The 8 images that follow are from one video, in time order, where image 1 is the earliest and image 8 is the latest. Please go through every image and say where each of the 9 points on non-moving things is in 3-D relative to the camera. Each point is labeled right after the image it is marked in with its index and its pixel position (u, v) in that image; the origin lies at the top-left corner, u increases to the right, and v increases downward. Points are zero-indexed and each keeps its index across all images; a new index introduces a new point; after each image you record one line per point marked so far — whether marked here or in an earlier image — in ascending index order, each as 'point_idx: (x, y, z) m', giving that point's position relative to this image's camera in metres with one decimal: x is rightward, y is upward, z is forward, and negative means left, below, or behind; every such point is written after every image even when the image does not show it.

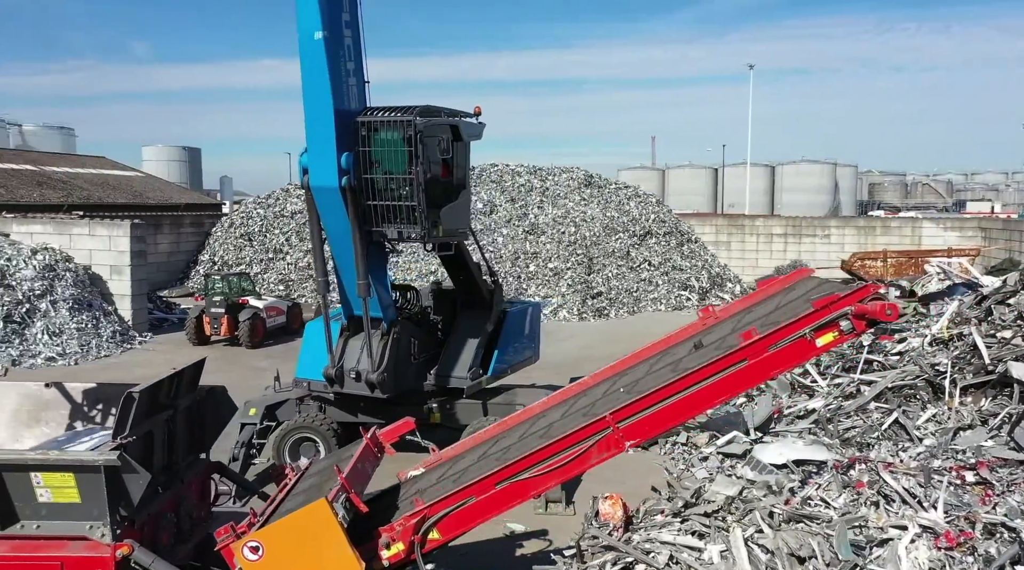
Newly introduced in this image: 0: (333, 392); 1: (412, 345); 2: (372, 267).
0: (-1.3, -0.8, +6.2) m
1: (-0.7, -0.5, +6.5) m
2: (-1.0, +0.1, +6.1) m
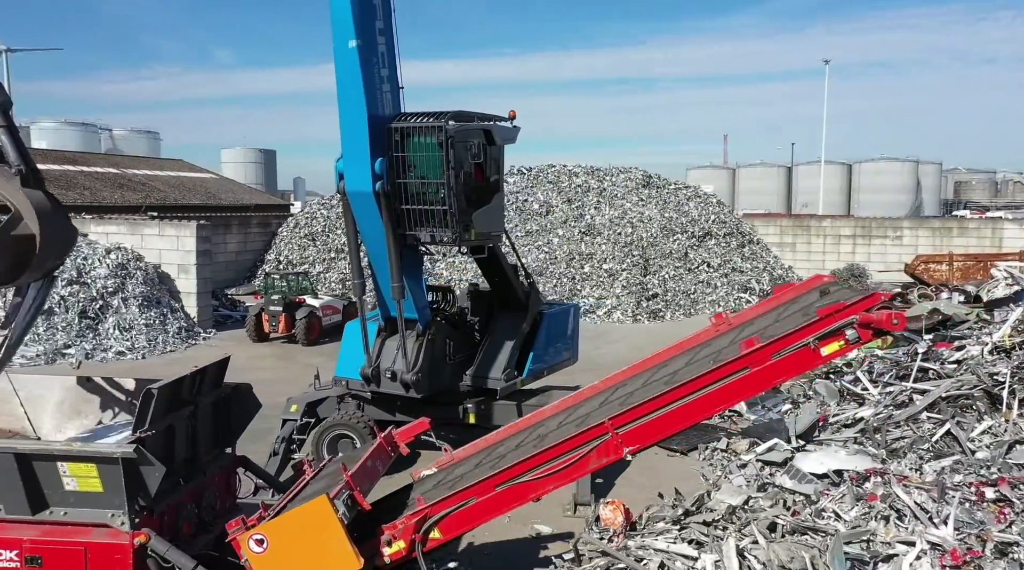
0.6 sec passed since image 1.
0: (-1.0, -0.8, +6.4) m
1: (-0.5, -0.5, +6.6) m
2: (-0.8, +0.1, +6.3) m
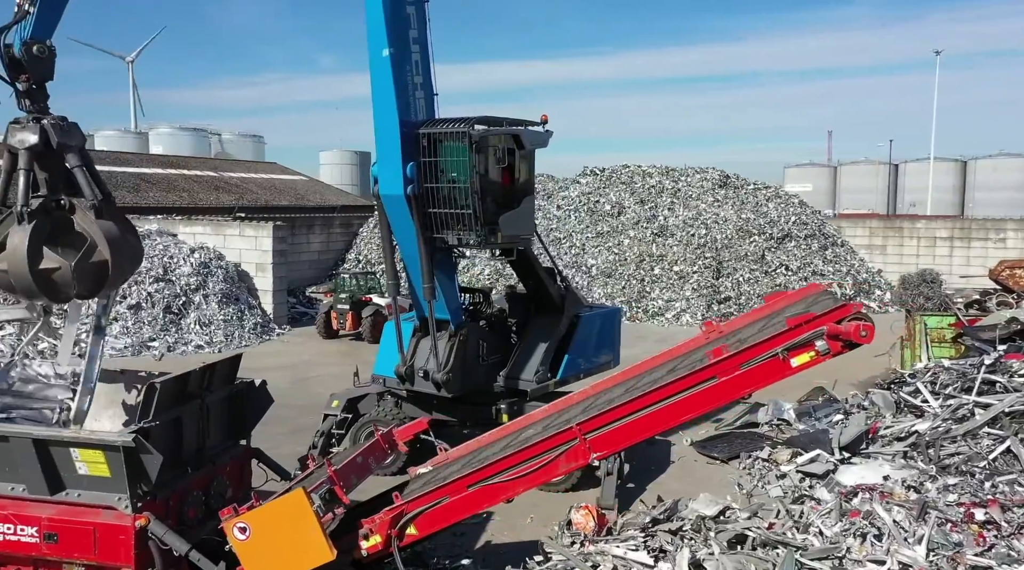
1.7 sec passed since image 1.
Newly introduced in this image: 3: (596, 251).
0: (-0.8, -0.8, +6.6) m
1: (-0.2, -0.5, +6.8) m
2: (-0.6, +0.1, +6.5) m
3: (+1.2, +0.5, +13.4) m
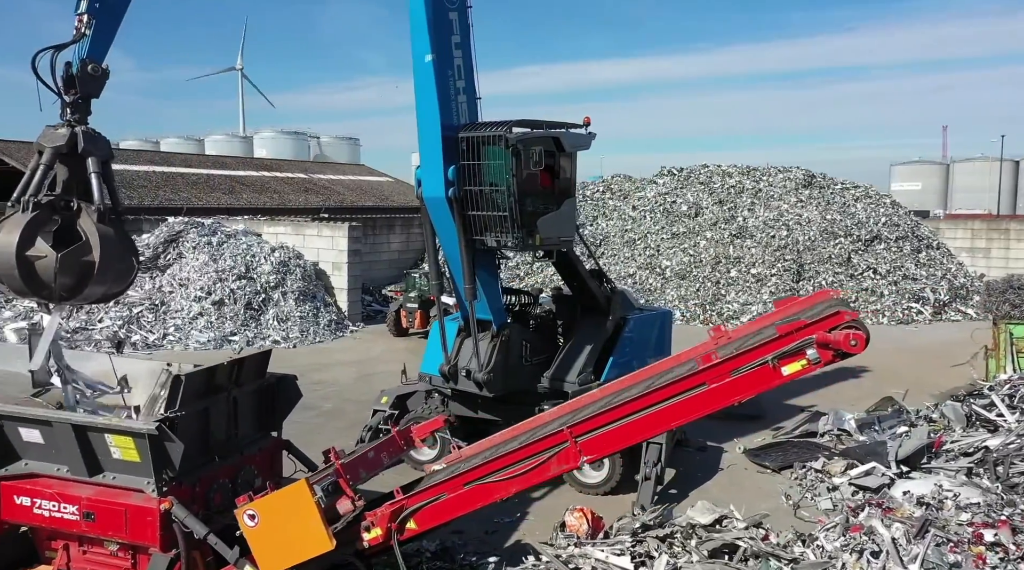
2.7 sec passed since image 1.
0: (-0.5, -0.8, +6.8) m
1: (+0.1, -0.5, +6.8) m
2: (-0.2, +0.1, +6.6) m
3: (+2.4, +0.5, +13.2) m
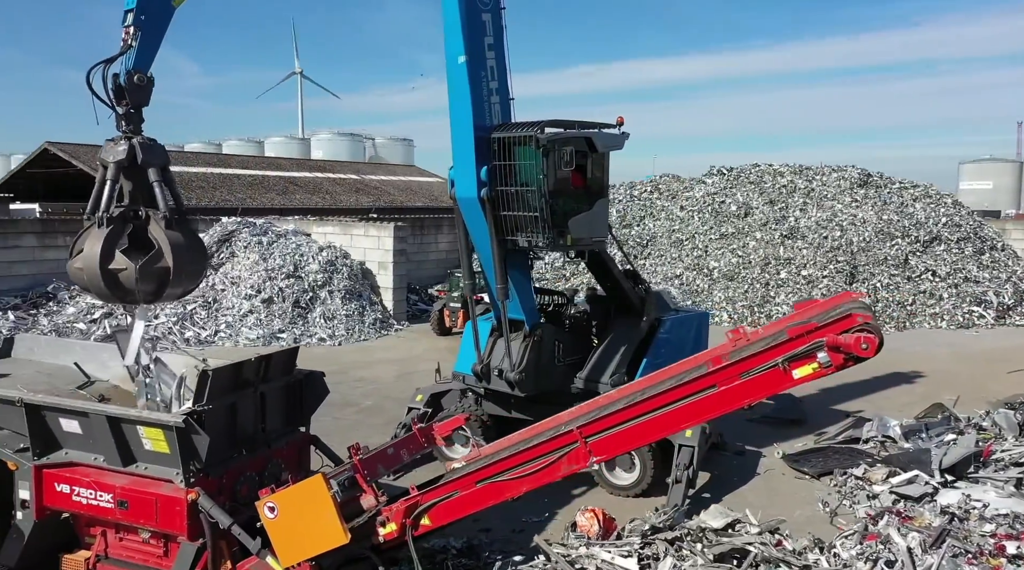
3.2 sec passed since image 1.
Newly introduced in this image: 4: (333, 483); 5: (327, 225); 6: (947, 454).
0: (-0.2, -0.8, +6.8) m
1: (+0.4, -0.5, +6.8) m
2: (0.0, +0.1, +6.6) m
3: (+3.1, +0.5, +13.0) m
4: (-0.9, -1.0, +4.3) m
5: (-2.5, +0.8, +11.6) m
6: (+3.3, -1.3, +6.5) m
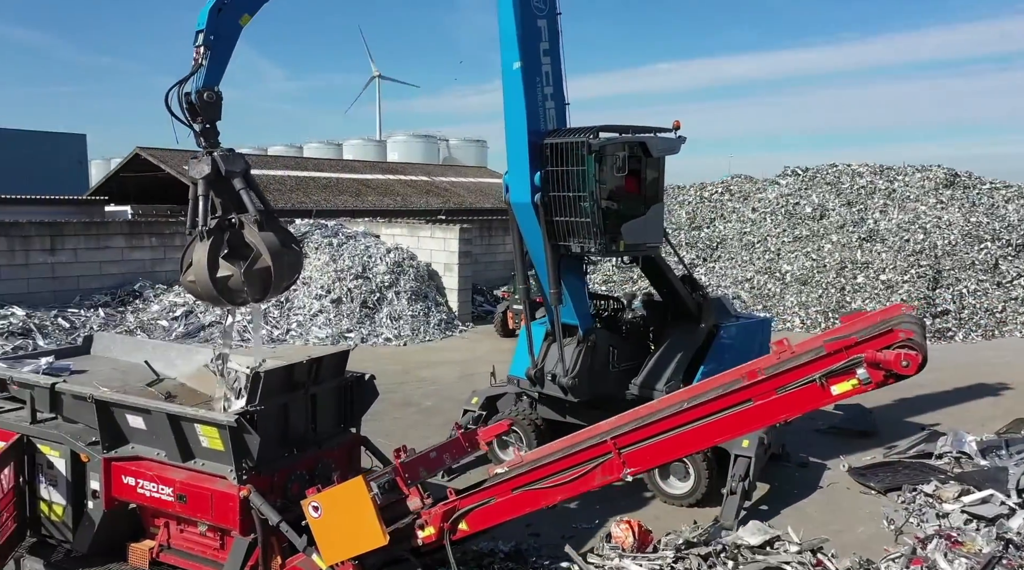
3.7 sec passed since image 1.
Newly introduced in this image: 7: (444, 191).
0: (+0.2, -0.8, +6.8) m
1: (+0.8, -0.5, +6.8) m
2: (+0.4, +0.1, +6.6) m
3: (+4.1, +0.4, +12.7) m
4: (-0.7, -1.0, +4.4) m
5: (-1.6, +0.8, +11.8) m
6: (+3.7, -1.4, +6.2) m
7: (-1.1, +1.6, +14.4) m
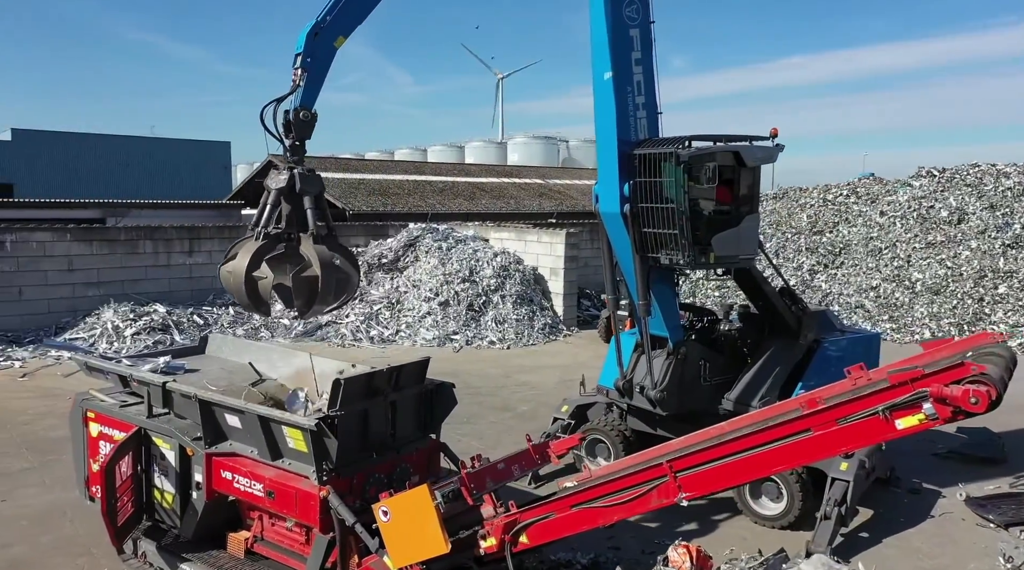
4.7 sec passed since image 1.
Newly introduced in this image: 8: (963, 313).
0: (+0.9, -0.9, +6.8) m
1: (+1.5, -0.6, +6.6) m
2: (+1.1, 0.0, +6.5) m
3: (+5.7, +0.3, +11.9) m
4: (-0.4, -1.1, +4.5) m
5: (-0.1, +0.8, +12.0) m
6: (+4.2, -1.5, +5.6) m
7: (+0.8, +1.5, +14.4) m
8: (+5.5, -0.3, +10.6) m
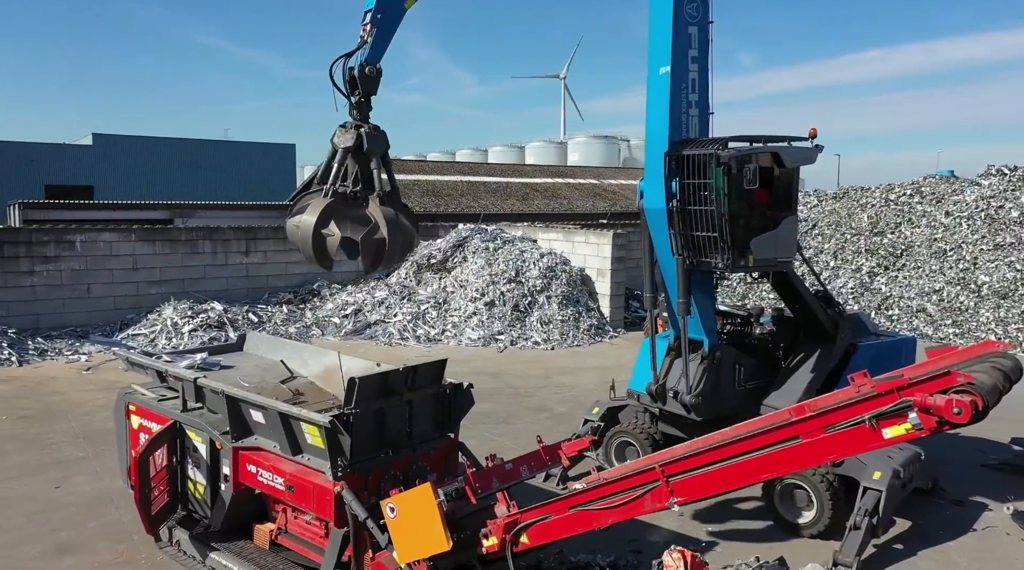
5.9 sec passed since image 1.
0: (+1.1, -0.9, +6.7) m
1: (+1.7, -0.7, +6.5) m
2: (+1.3, 0.0, +6.4) m
3: (+6.4, +0.3, +11.4) m
4: (-0.4, -1.1, +4.5) m
5: (+0.6, +0.8, +12.0) m
6: (+4.3, -1.5, +5.3) m
7: (+1.7, +1.5, +14.3) m
8: (+6.0, -0.4, +10.1) m
